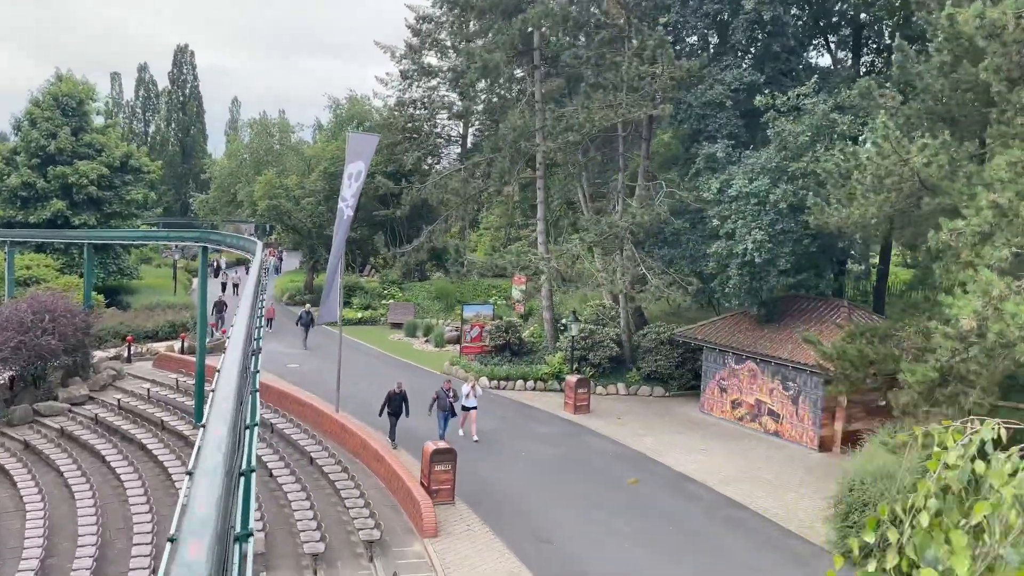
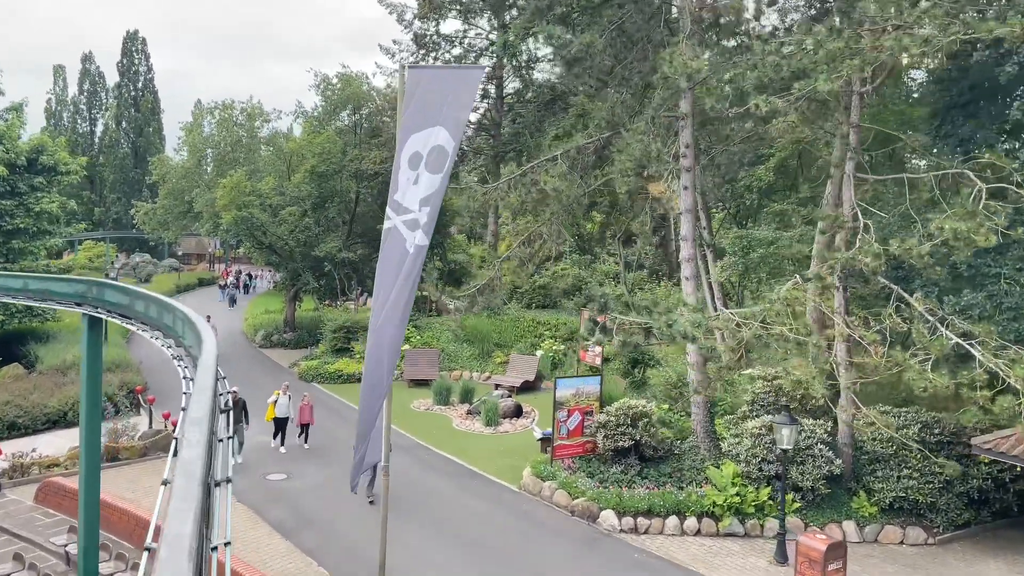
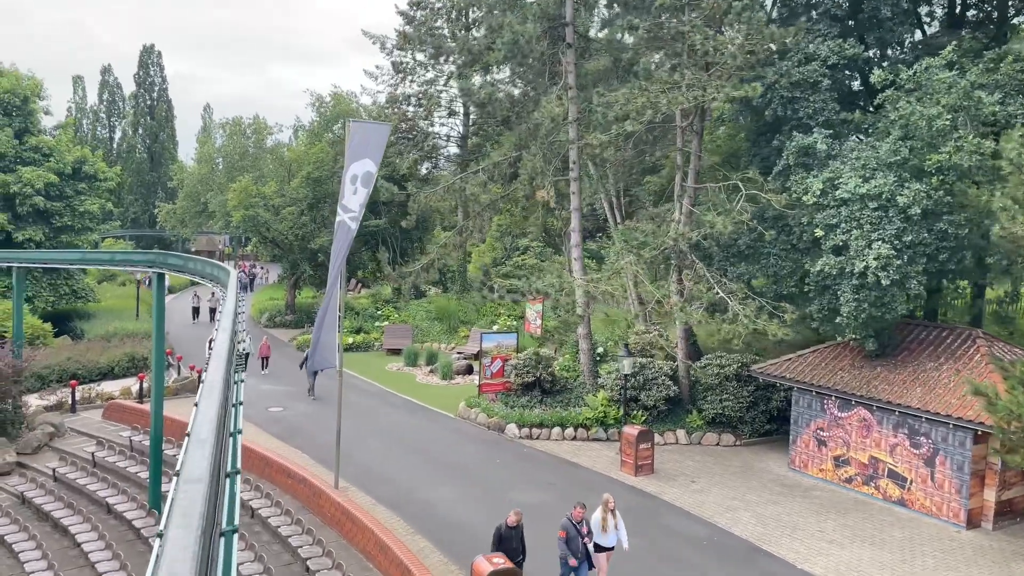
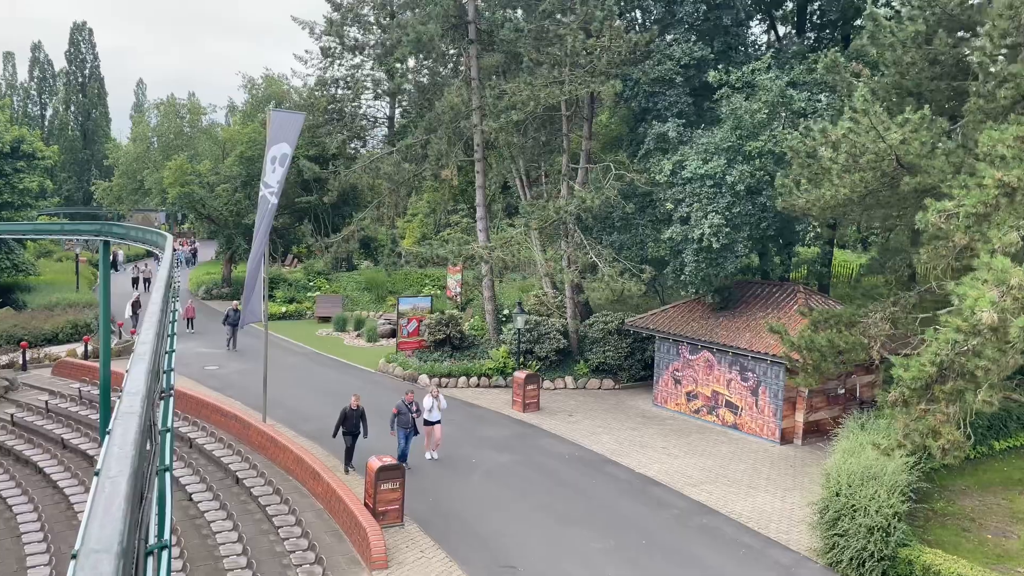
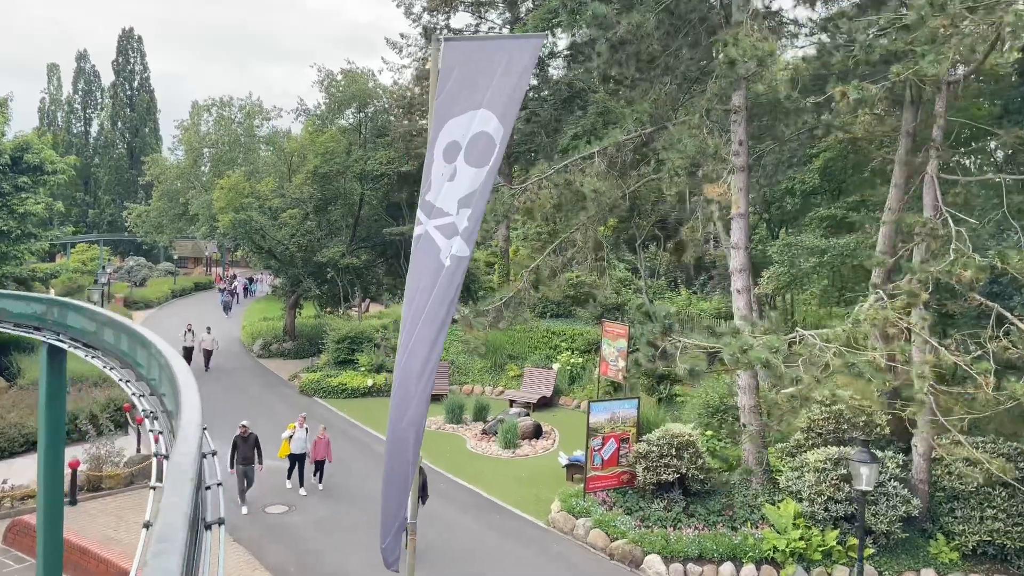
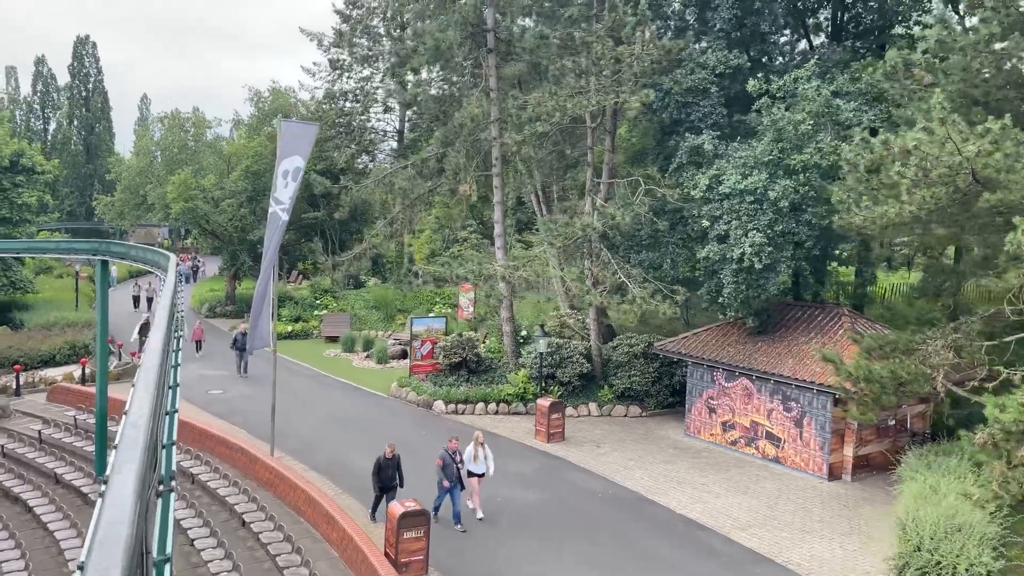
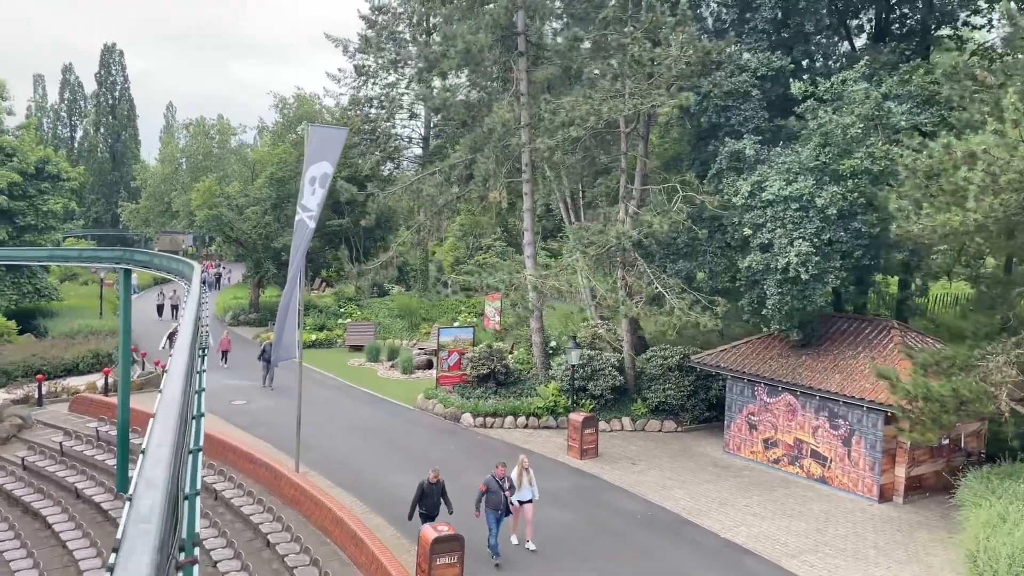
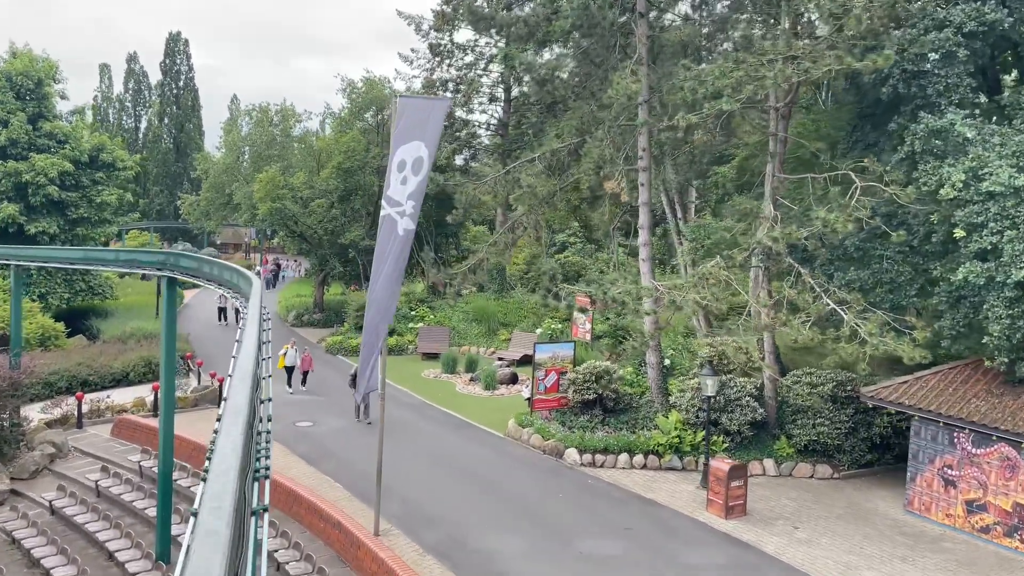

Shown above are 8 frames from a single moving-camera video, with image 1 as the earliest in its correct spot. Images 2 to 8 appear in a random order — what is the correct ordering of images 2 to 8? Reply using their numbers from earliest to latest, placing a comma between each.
4, 6, 7, 3, 8, 2, 5
